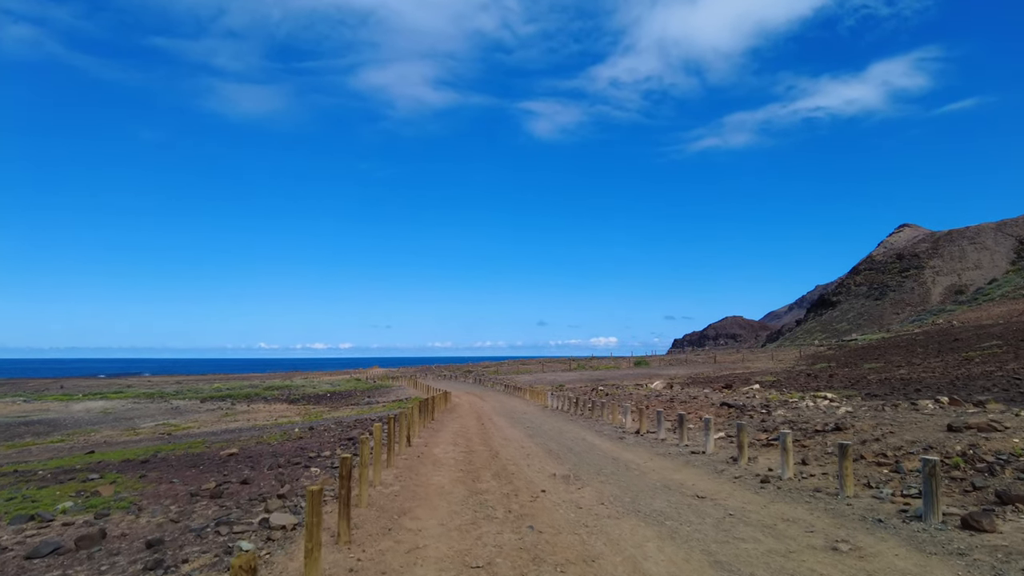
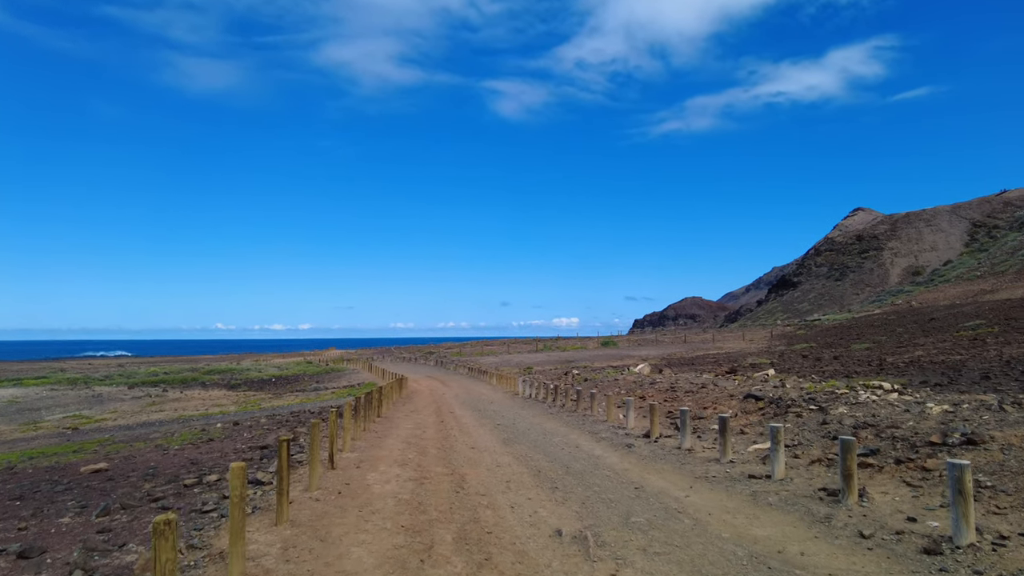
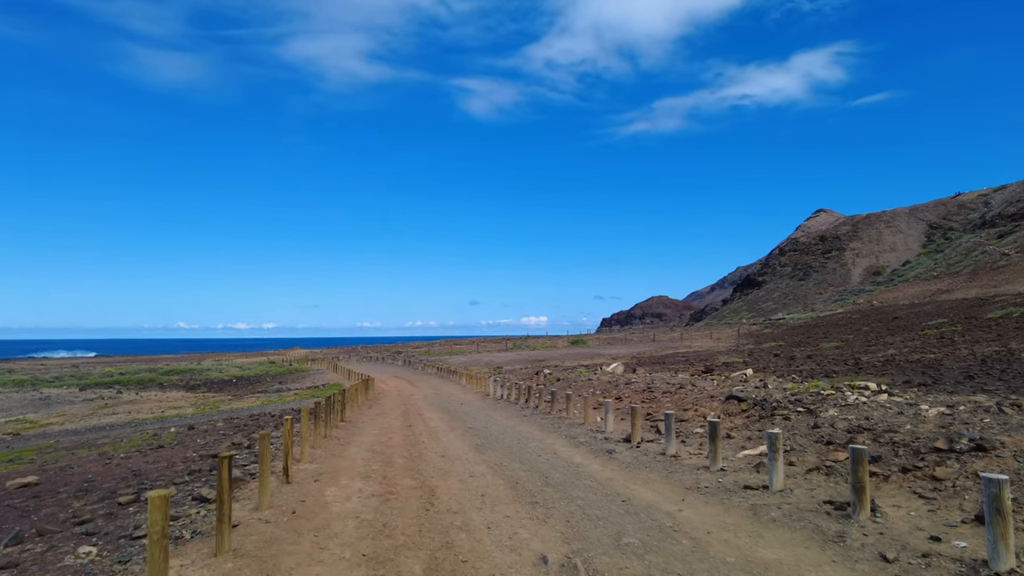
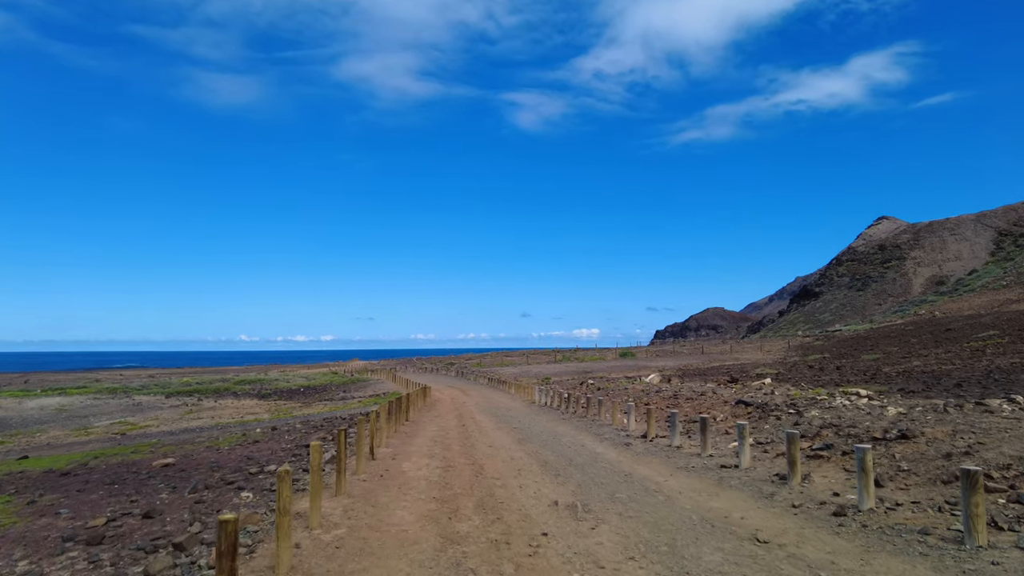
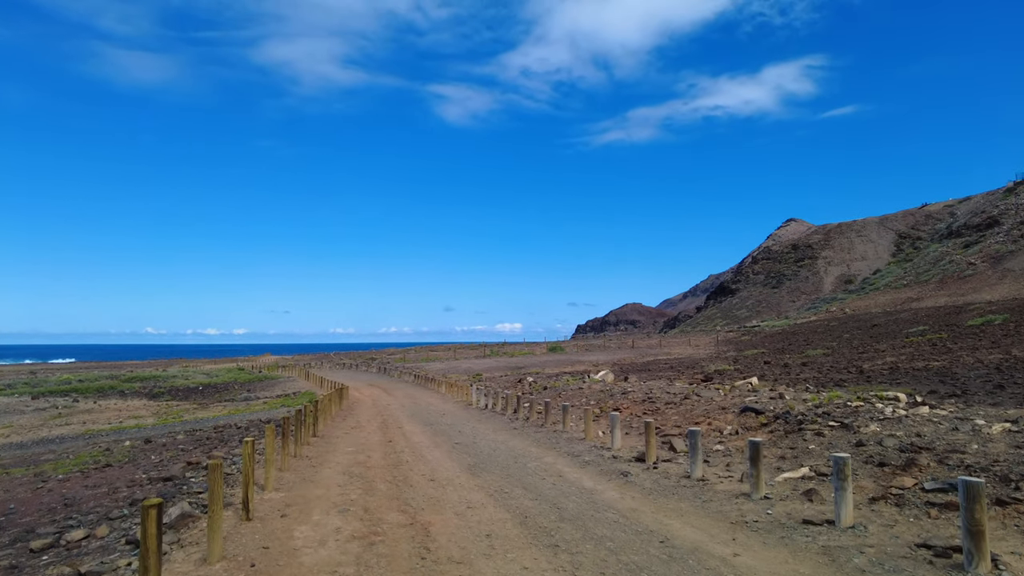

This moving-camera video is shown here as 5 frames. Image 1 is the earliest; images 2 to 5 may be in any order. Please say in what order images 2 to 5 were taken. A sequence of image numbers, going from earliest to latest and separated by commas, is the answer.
4, 2, 3, 5
